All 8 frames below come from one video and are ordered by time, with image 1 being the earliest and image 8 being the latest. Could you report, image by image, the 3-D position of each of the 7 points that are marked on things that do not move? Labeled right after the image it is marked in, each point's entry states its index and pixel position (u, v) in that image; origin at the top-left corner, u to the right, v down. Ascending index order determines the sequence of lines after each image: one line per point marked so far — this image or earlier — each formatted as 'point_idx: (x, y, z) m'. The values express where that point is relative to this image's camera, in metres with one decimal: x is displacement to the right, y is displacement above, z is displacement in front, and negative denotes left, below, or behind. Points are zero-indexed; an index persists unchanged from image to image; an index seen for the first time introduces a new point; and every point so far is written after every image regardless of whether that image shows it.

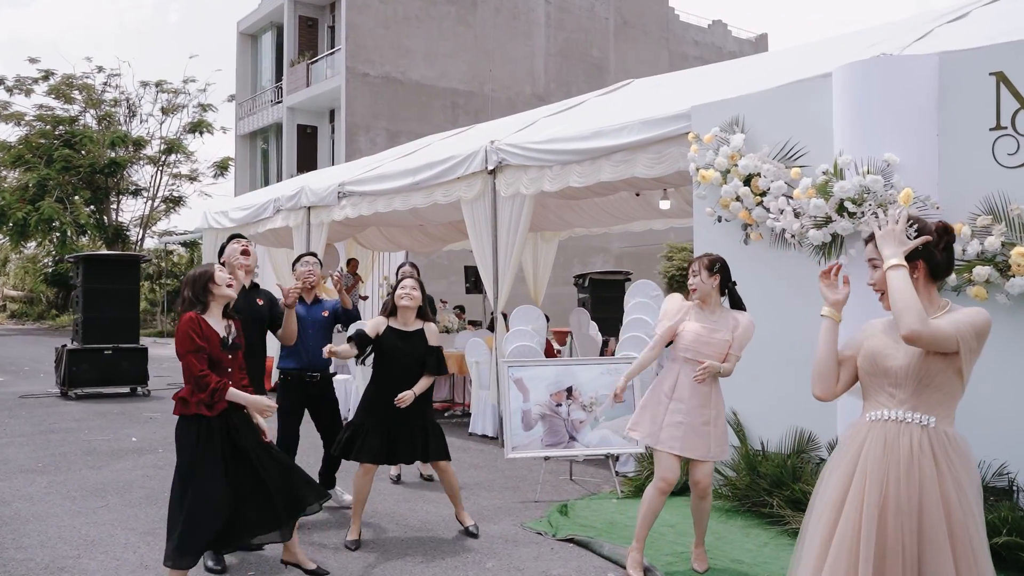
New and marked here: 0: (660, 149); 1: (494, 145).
0: (+1.1, +1.0, +7.1) m
1: (-0.2, +1.2, +8.4) m
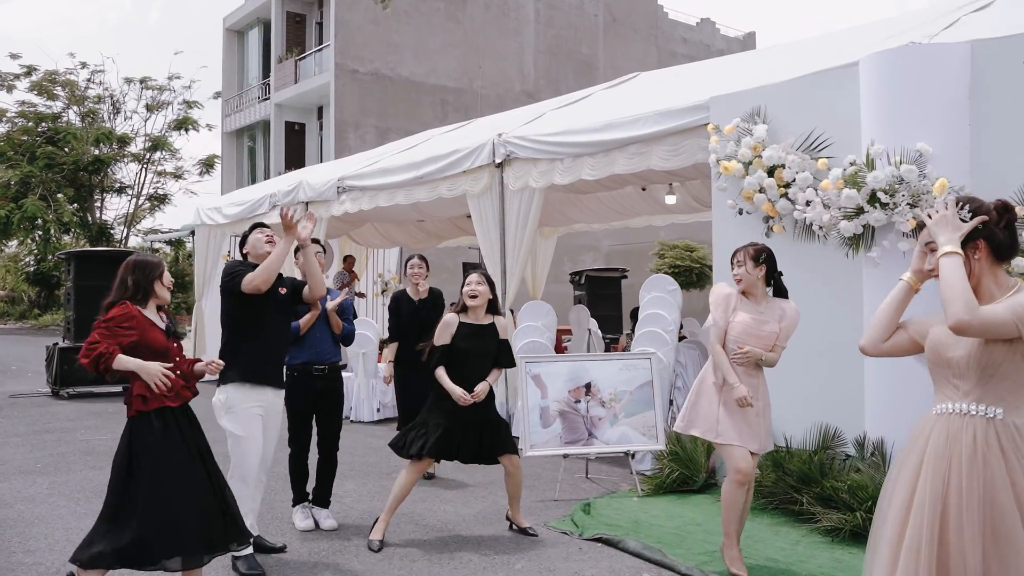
0: (+1.2, +1.0, +7.0) m
1: (-0.1, +1.3, +8.3) m
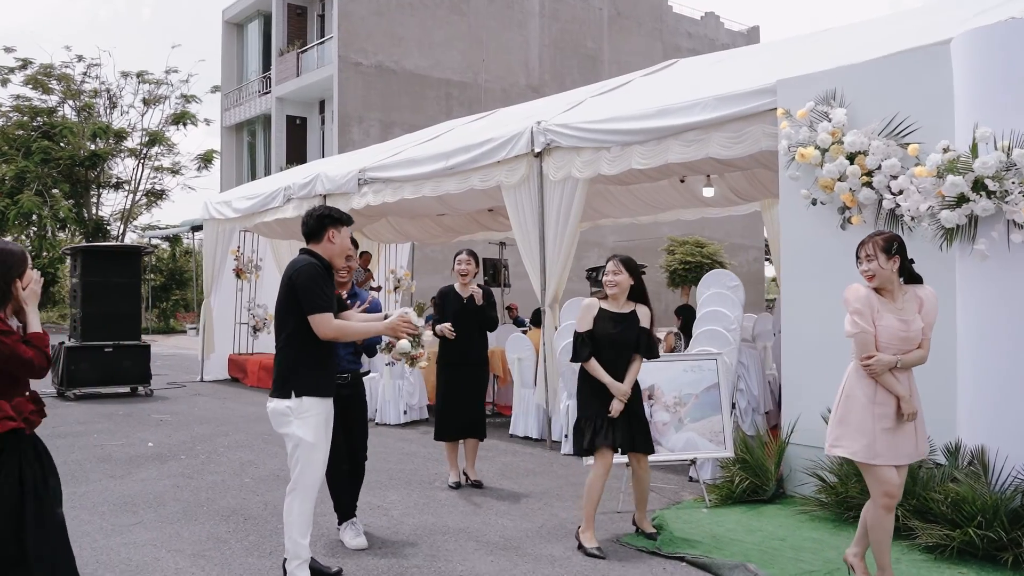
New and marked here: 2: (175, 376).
0: (+1.5, +1.1, +6.5) m
1: (+0.2, +1.3, +7.8) m
2: (-5.3, -1.4, +15.3) m
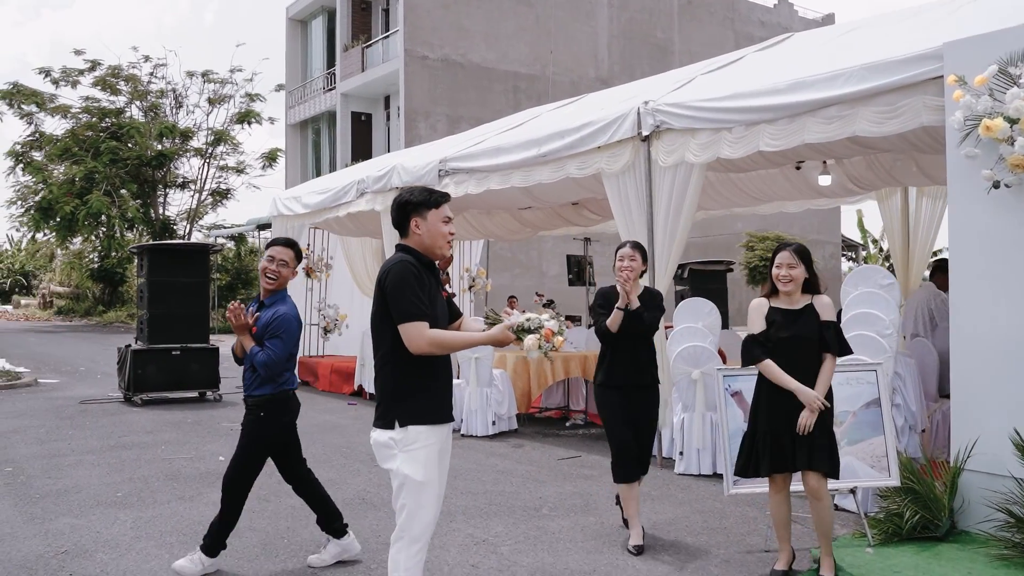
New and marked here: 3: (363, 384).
0: (+2.2, +1.1, +5.6) m
1: (+1.0, +1.3, +7.0) m
2: (-4.1, -1.4, +14.8) m
3: (-1.8, -1.2, +11.9) m
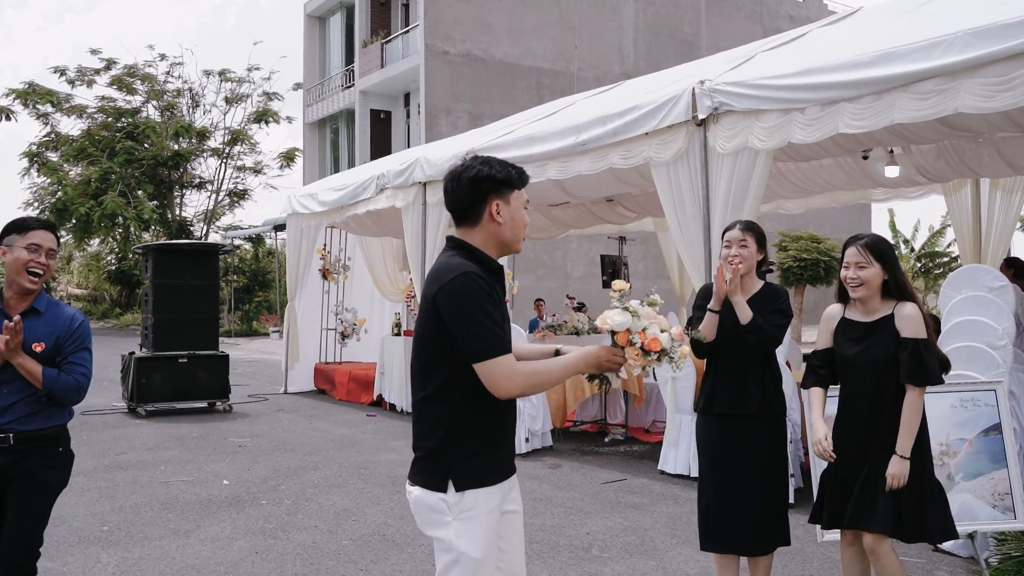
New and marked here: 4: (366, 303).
0: (+2.4, +1.1, +4.8) m
1: (+1.2, +1.3, +6.2) m
2: (-3.7, -1.4, +14.0) m
3: (-1.5, -1.2, +11.1) m
4: (-2.1, -0.2, +13.9) m
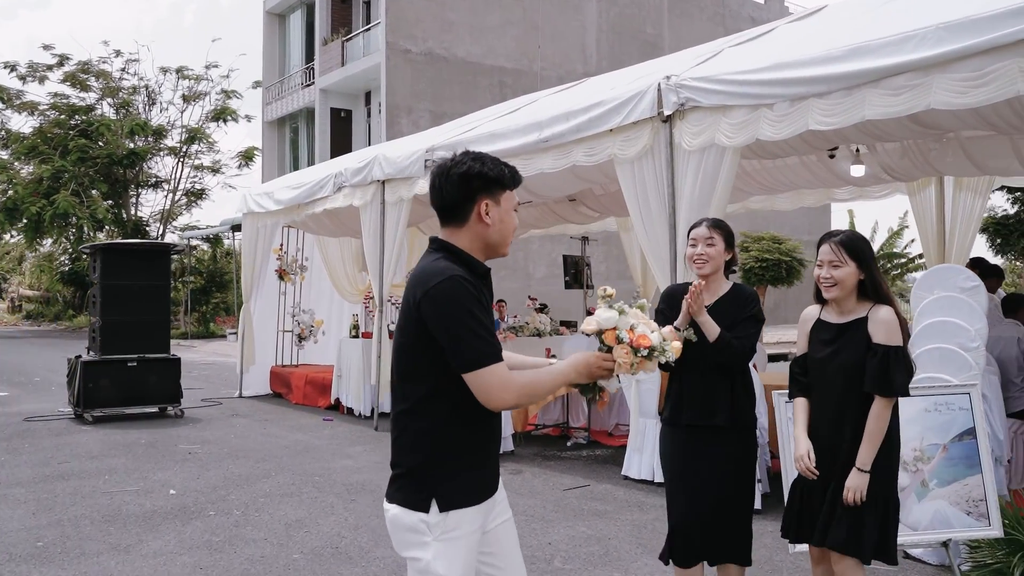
0: (+2.2, +1.1, +4.6) m
1: (+1.0, +1.3, +6.0) m
2: (-4.2, -1.4, +13.7) m
3: (-1.9, -1.2, +10.8) m
4: (-2.6, -0.2, +13.6) m
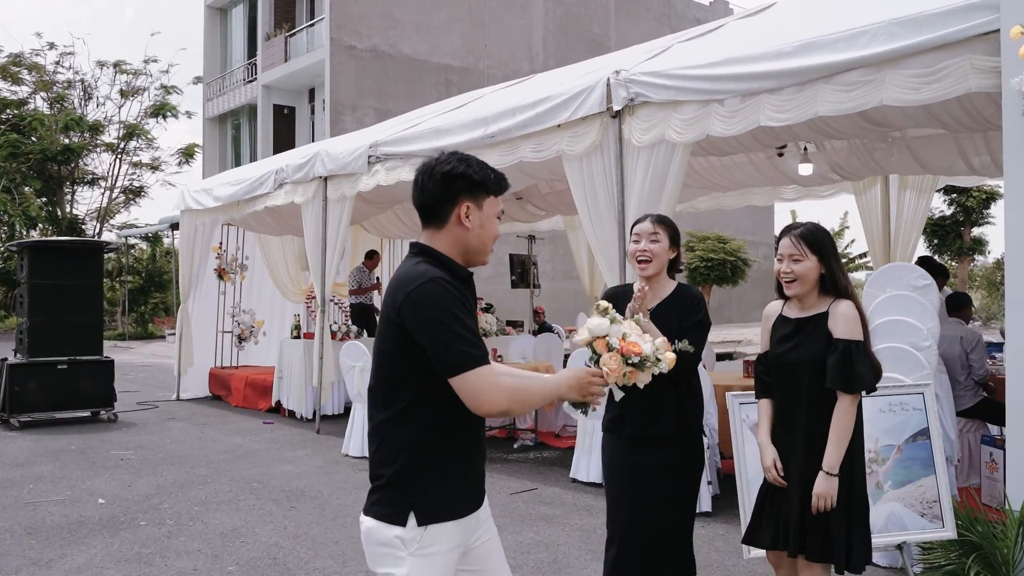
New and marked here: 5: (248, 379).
0: (+2.0, +1.1, +4.6) m
1: (+0.7, +1.3, +5.9) m
2: (-4.9, -1.4, +13.2) m
3: (-2.5, -1.2, +10.6) m
4: (-3.3, -0.2, +13.2) m
5: (-3.1, -1.1, +11.3) m
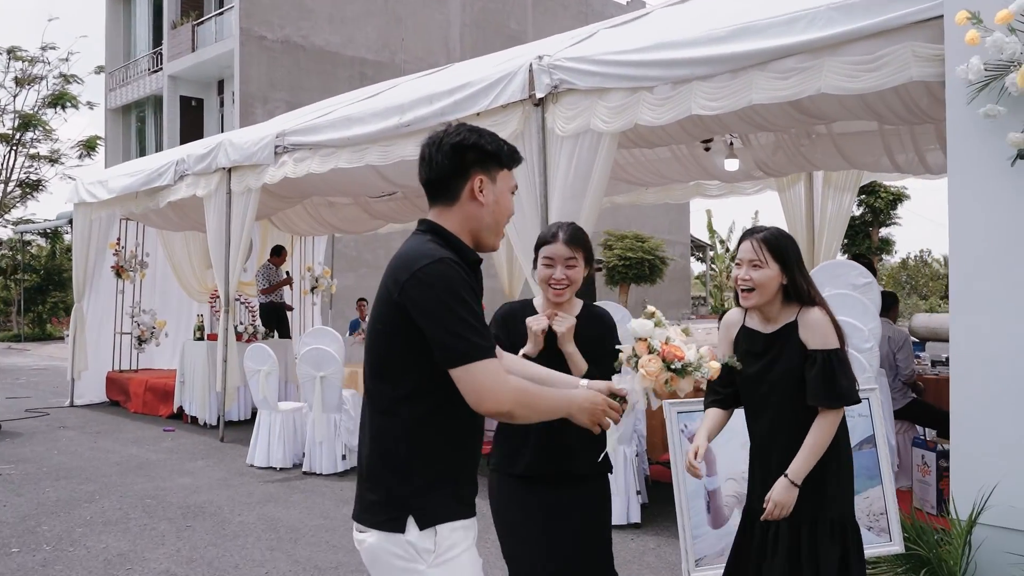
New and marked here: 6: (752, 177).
0: (+1.6, +1.1, +4.4) m
1: (+0.2, +1.3, +5.5) m
2: (-6.0, -1.4, +12.4) m
3: (-3.3, -1.2, +9.9) m
4: (-4.4, -0.2, +12.5) m
5: (-4.0, -1.0, +10.7) m
6: (+2.1, +1.0, +8.5) m
